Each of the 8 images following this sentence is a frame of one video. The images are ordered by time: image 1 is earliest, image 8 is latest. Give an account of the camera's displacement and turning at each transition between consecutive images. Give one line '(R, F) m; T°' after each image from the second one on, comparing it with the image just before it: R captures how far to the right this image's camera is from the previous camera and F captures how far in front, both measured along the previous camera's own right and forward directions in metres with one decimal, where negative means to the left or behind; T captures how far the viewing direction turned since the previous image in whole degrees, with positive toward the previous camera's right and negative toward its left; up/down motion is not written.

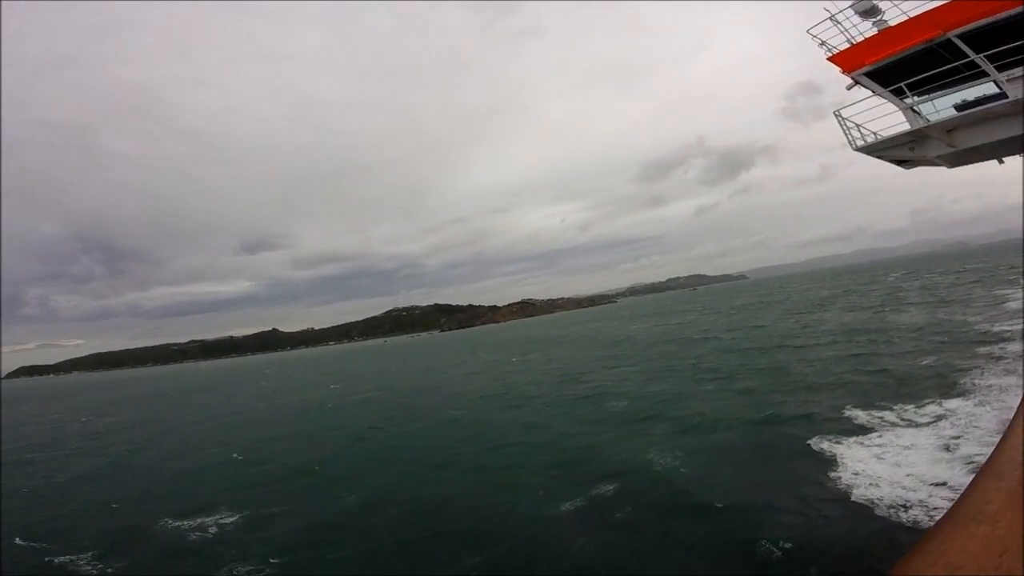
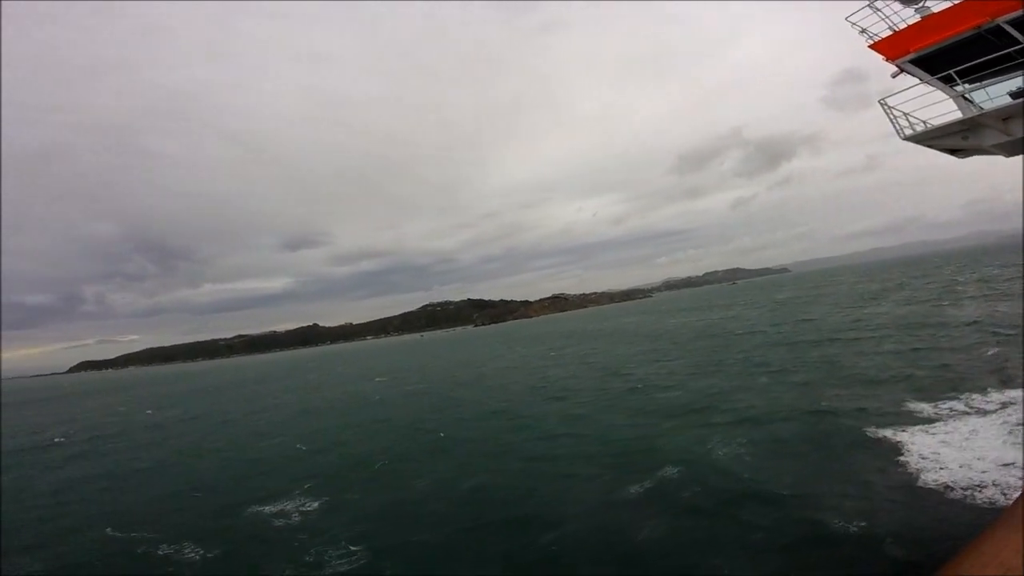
(-1.7, -0.8) m; -3°
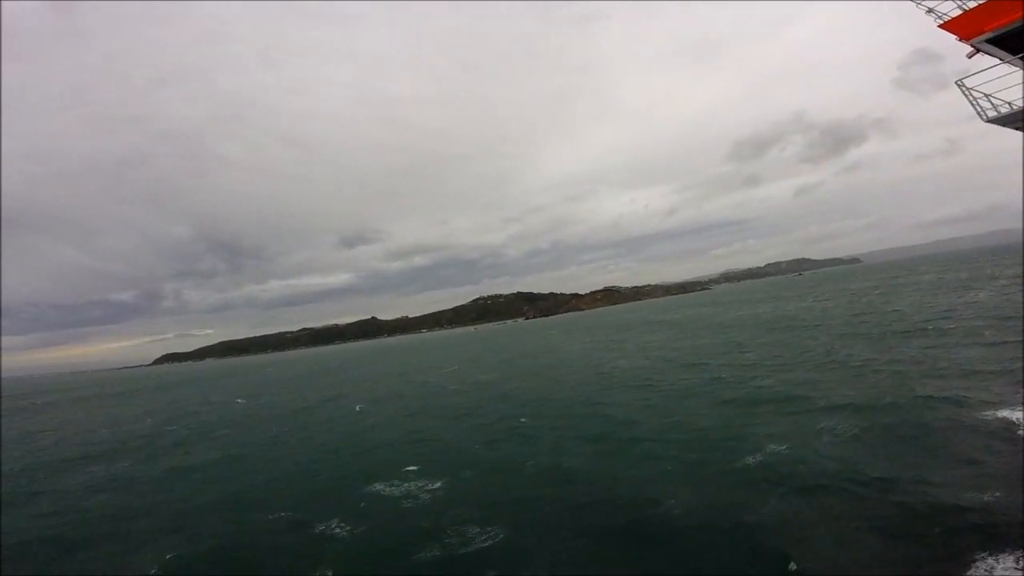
(-3.1, -1.3) m; -4°
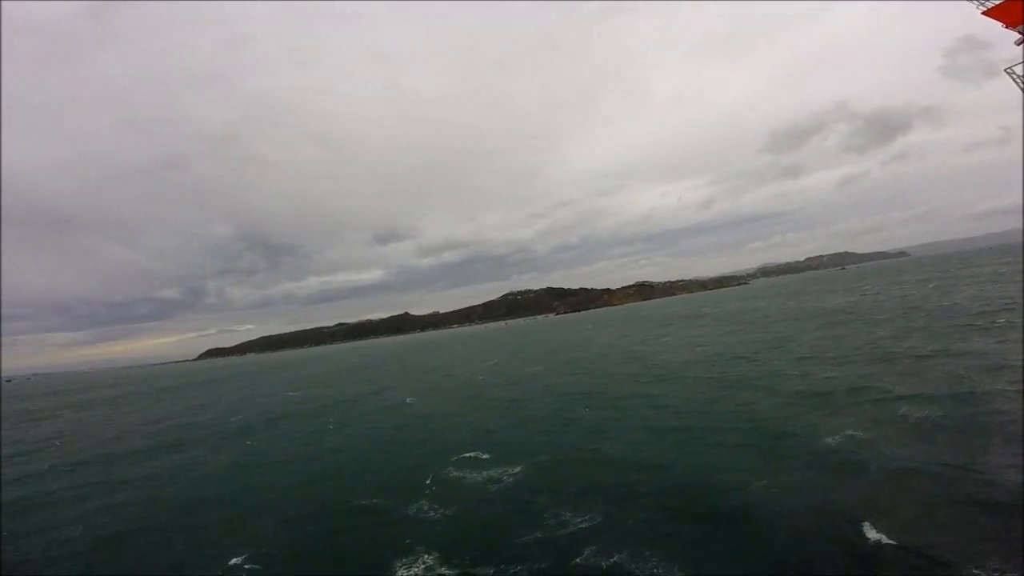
(-2.0, -0.6) m; -3°
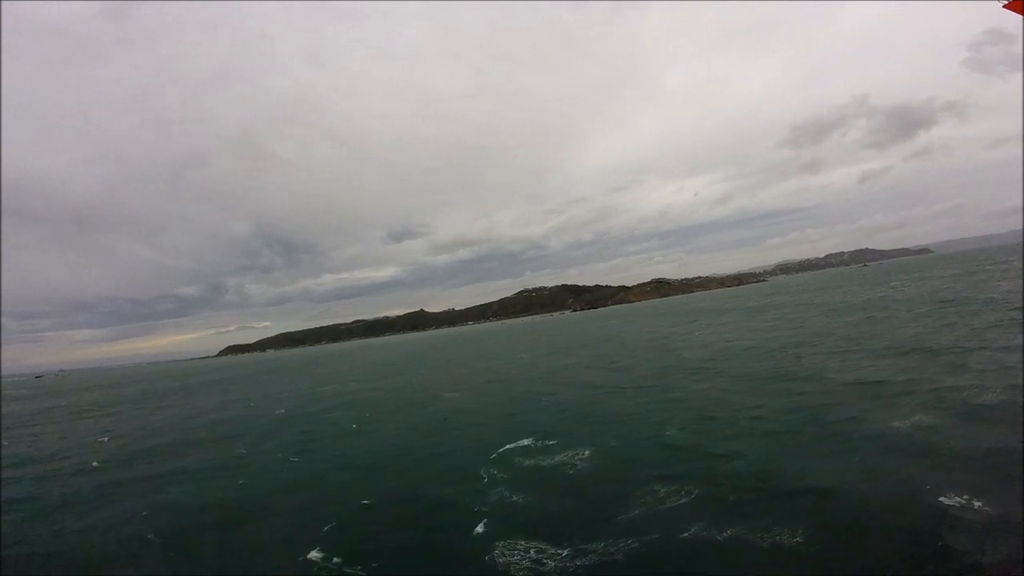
(-1.7, -0.5) m; -1°
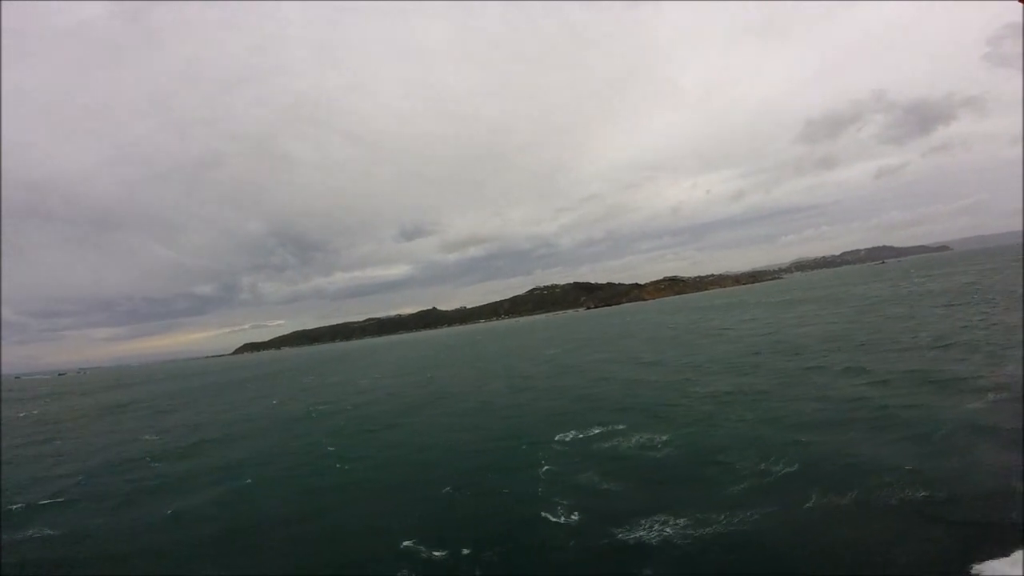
(-0.7, 0.0) m; -1°
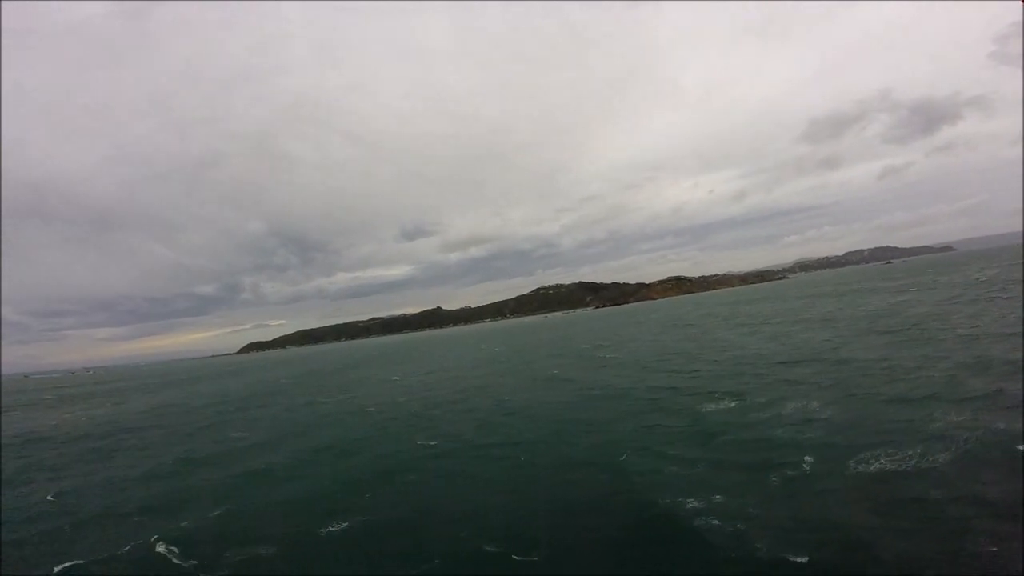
(-0.7, -0.1) m; 0°
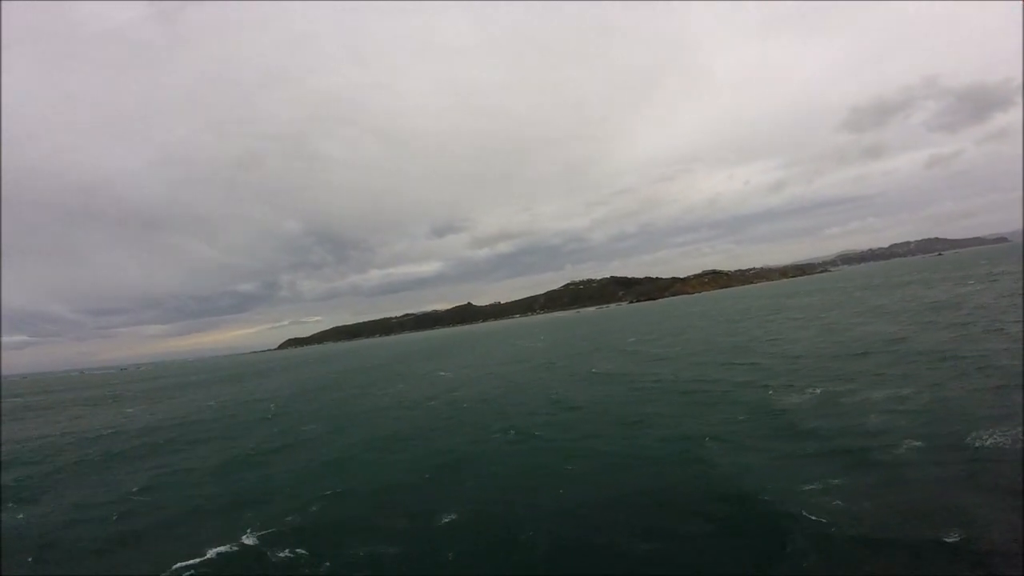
(-2.4, -0.4) m; -2°
